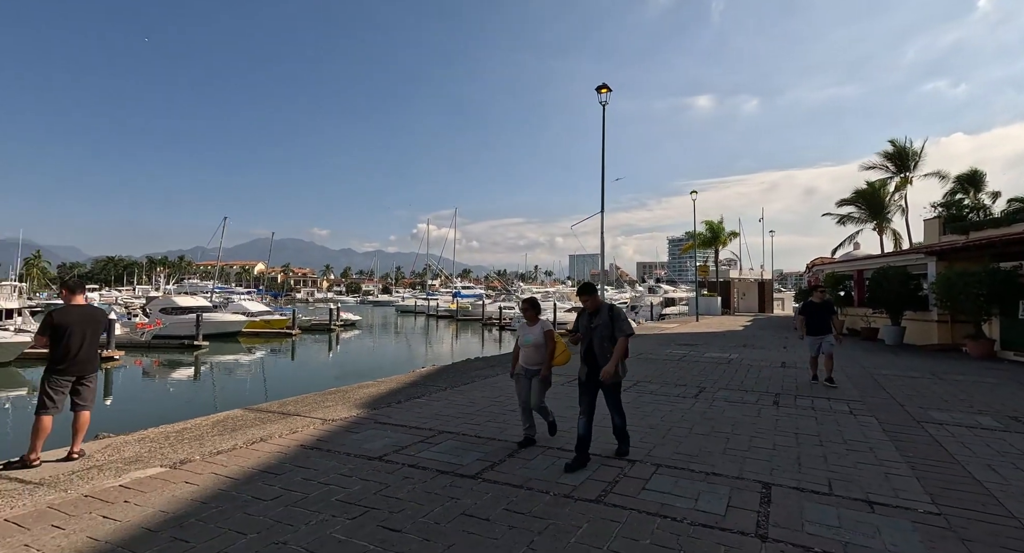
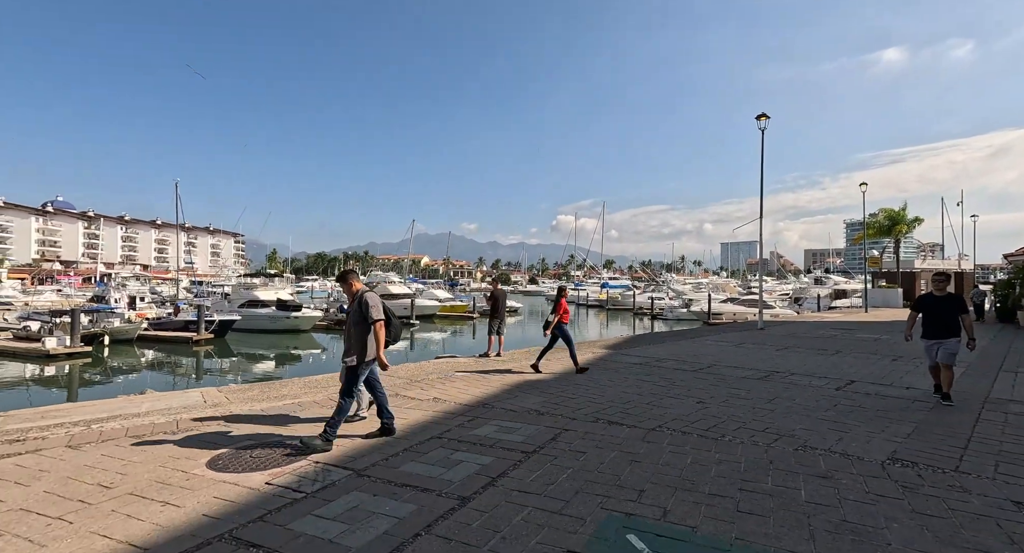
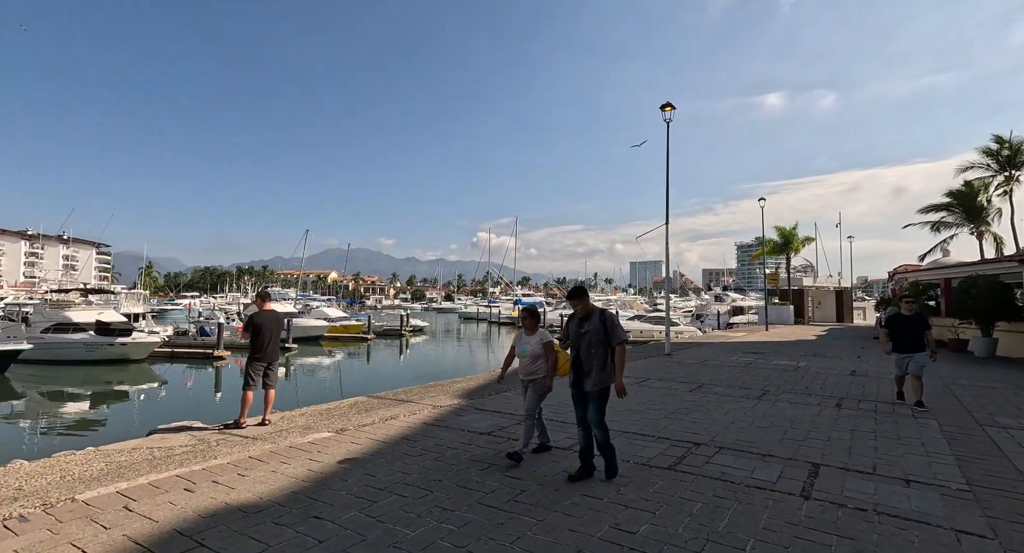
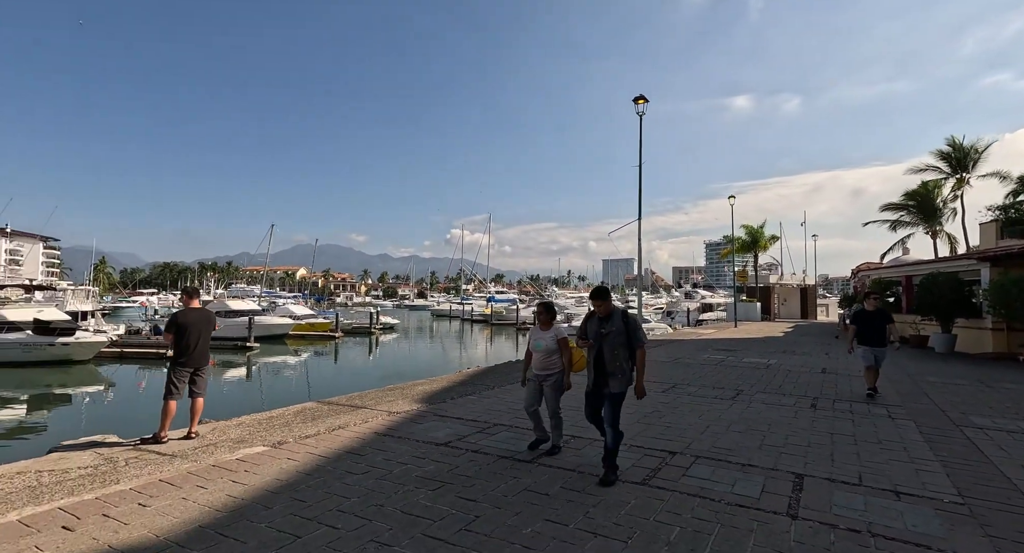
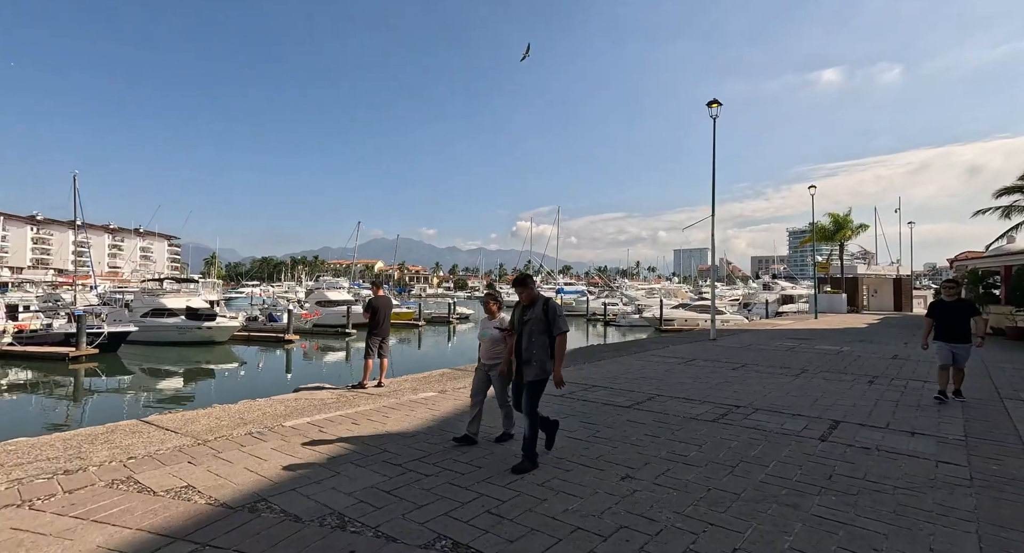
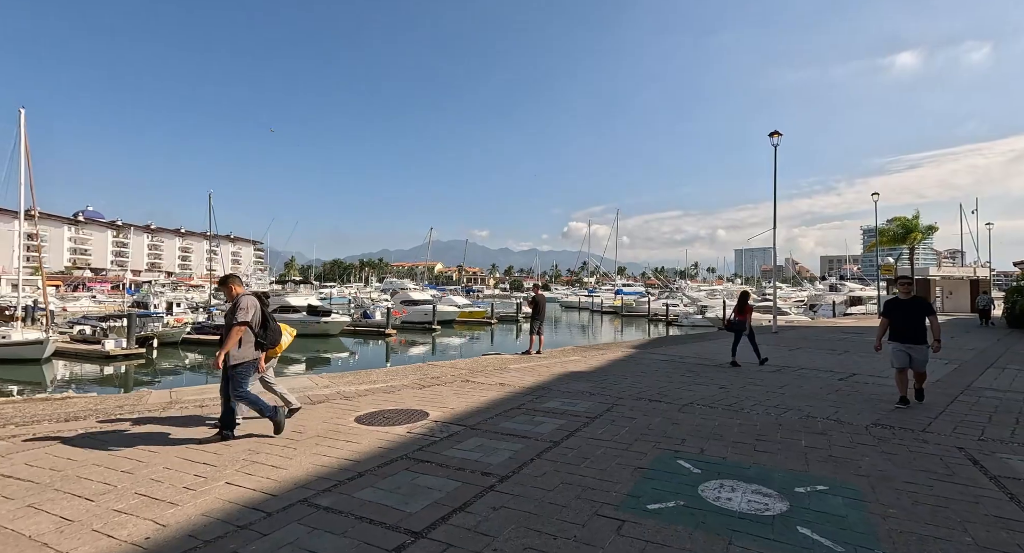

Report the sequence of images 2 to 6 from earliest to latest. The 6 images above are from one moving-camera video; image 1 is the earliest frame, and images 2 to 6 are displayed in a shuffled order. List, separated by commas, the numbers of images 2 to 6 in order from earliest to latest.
4, 3, 5, 2, 6
